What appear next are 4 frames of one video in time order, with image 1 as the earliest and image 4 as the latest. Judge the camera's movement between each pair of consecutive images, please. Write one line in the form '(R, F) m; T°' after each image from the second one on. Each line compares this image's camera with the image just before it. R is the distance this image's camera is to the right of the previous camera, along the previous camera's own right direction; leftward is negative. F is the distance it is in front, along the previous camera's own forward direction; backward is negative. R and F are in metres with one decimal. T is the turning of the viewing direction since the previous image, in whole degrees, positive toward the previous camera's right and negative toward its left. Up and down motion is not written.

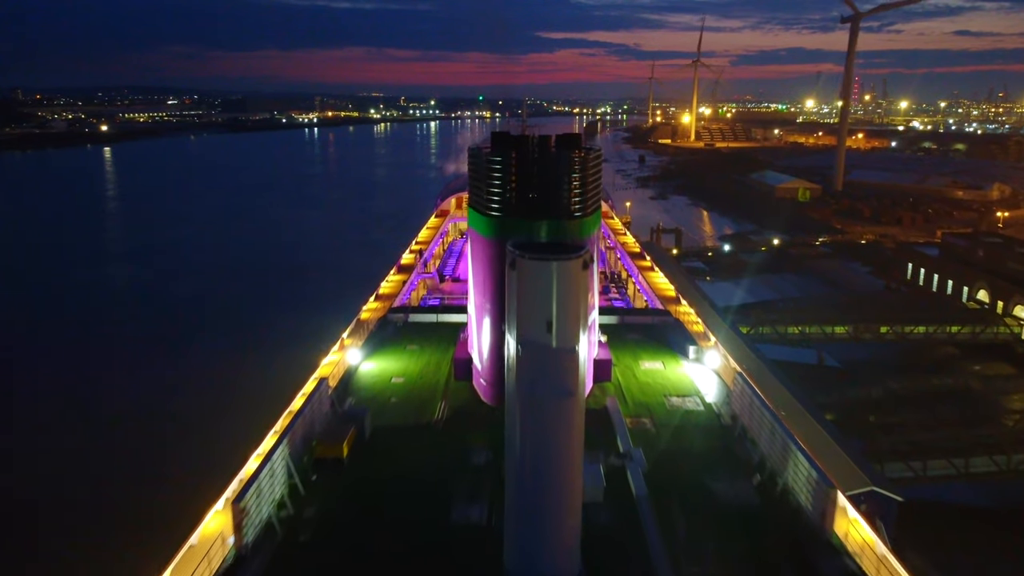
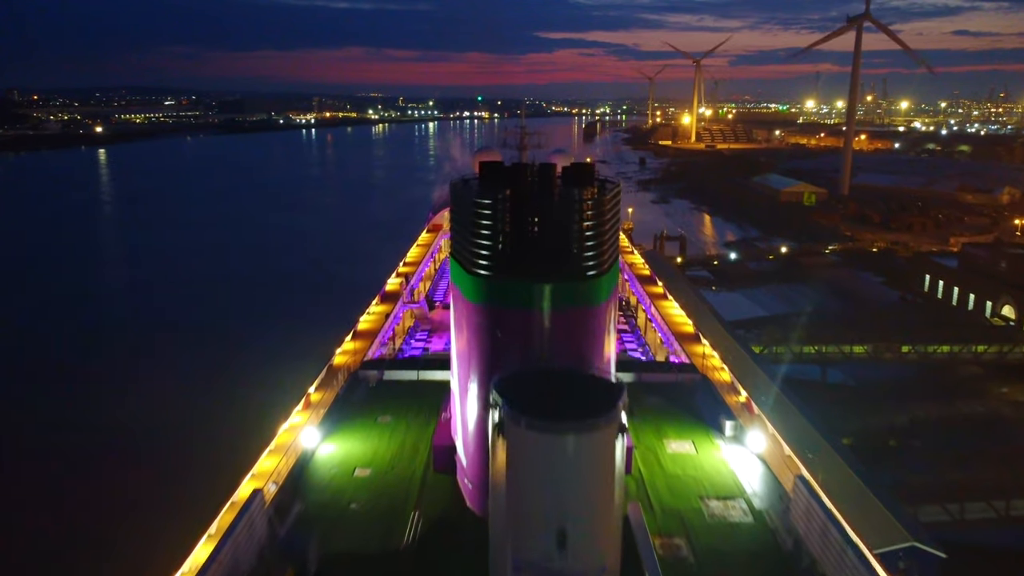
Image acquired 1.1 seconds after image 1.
(0.0, +0.9) m; 0°
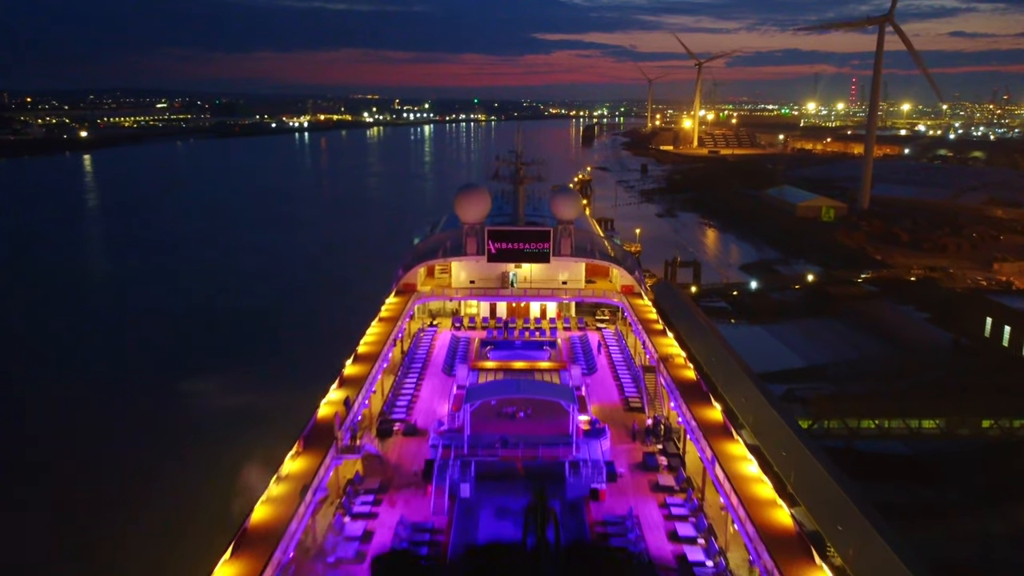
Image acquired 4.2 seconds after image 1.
(+0.1, +2.4) m; 0°
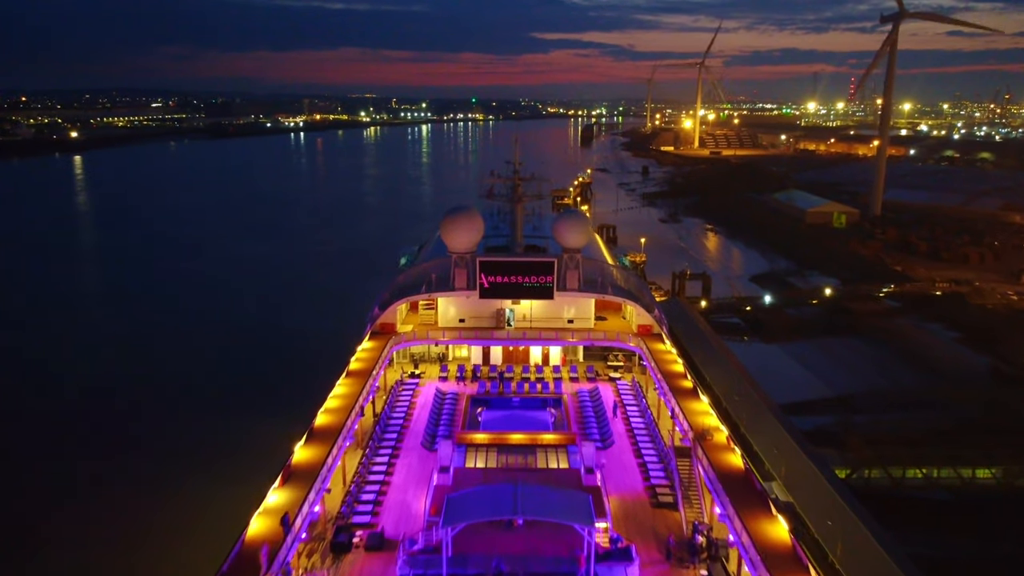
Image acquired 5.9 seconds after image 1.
(0.0, +1.4) m; 0°
